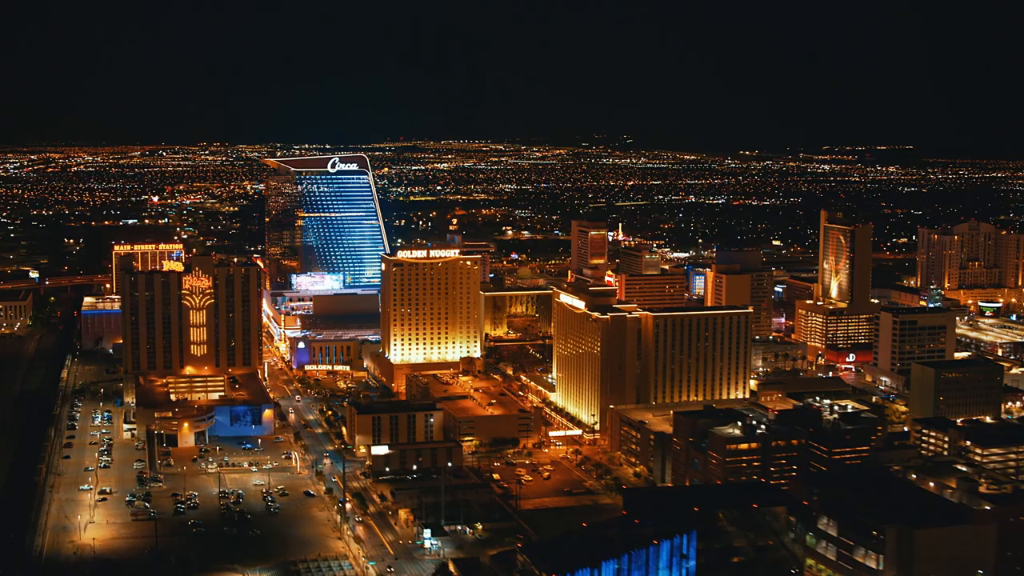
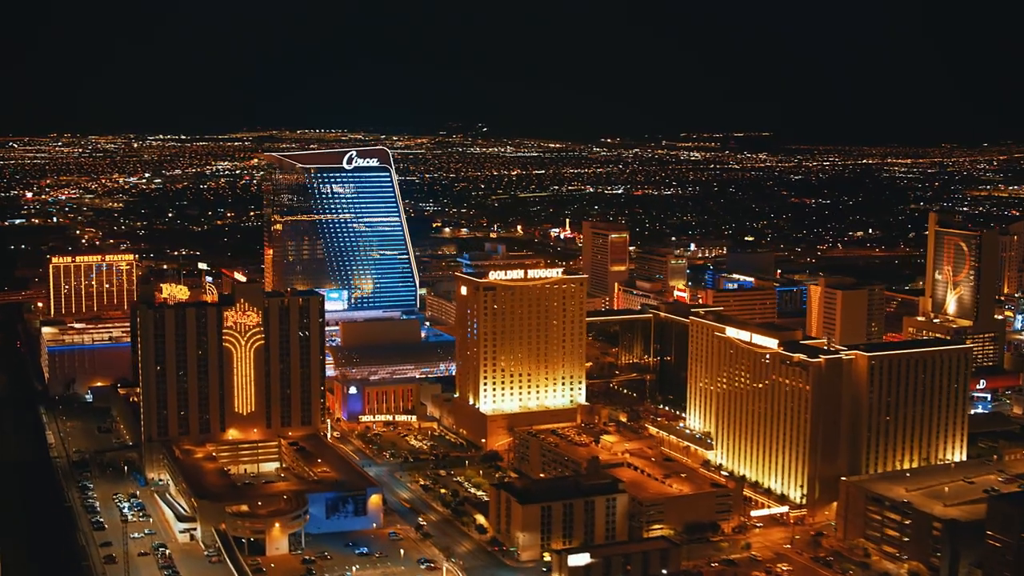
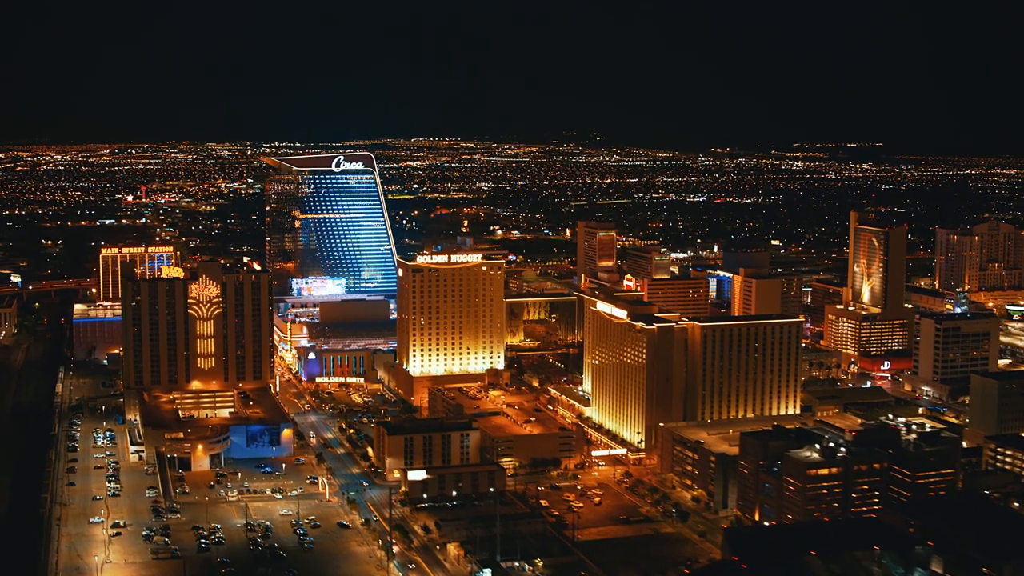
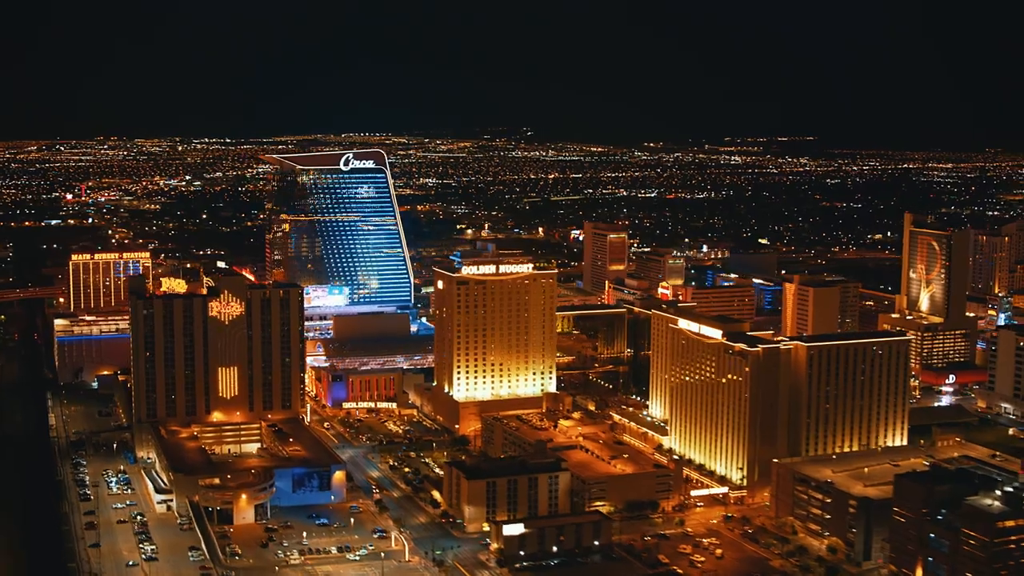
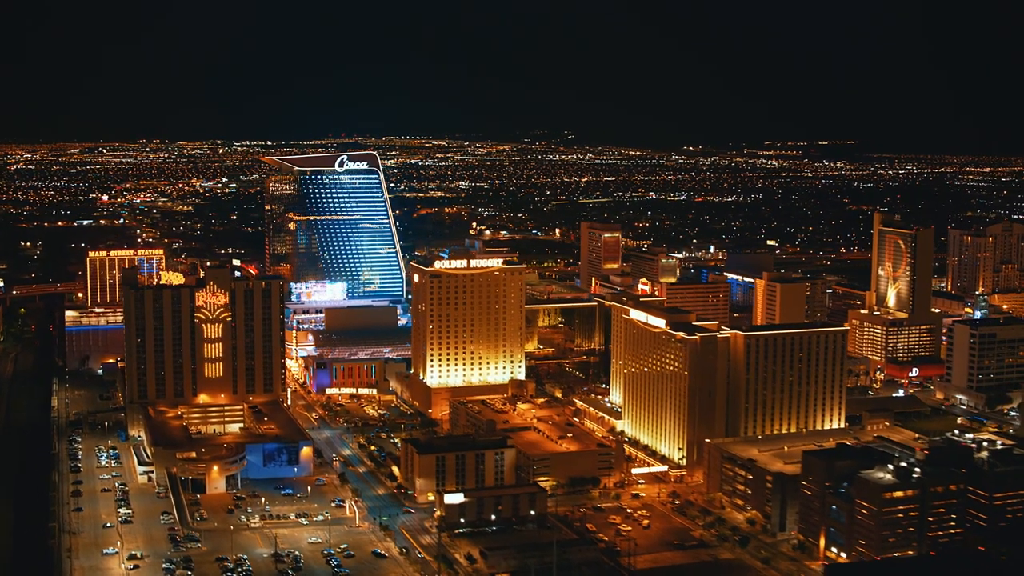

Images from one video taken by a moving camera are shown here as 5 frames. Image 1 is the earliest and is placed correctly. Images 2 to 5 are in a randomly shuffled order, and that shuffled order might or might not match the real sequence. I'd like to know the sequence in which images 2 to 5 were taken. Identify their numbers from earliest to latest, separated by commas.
3, 5, 4, 2
